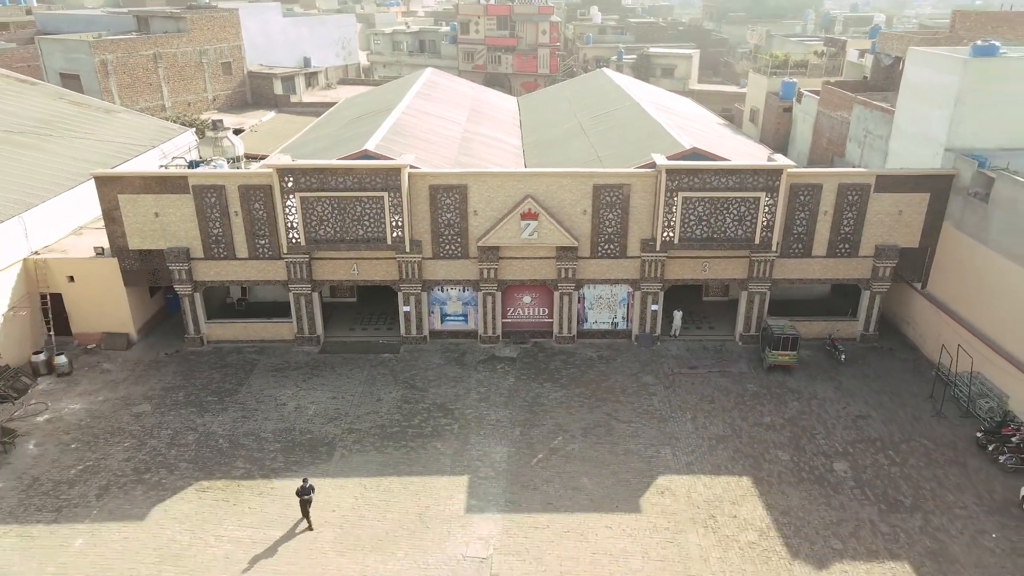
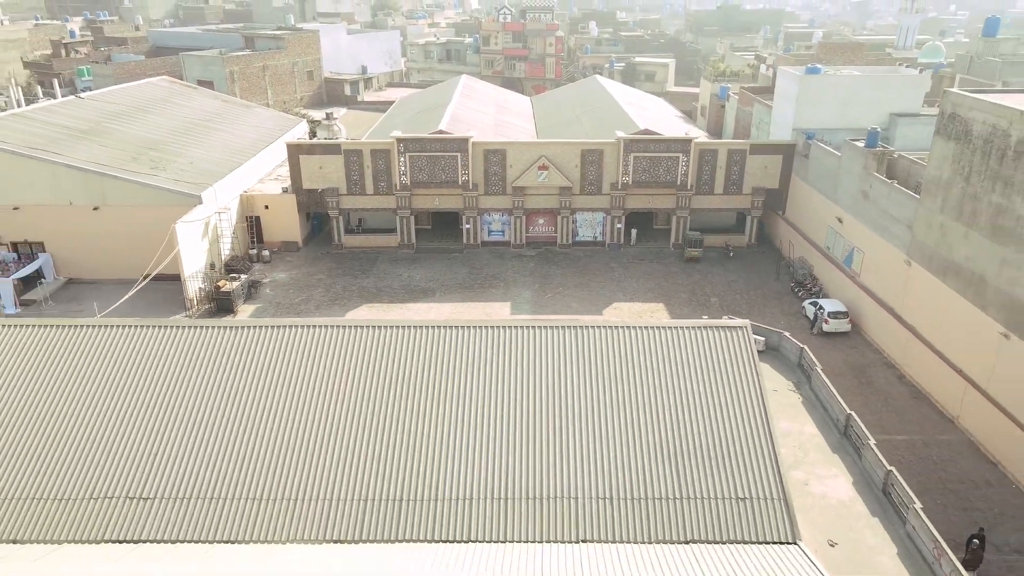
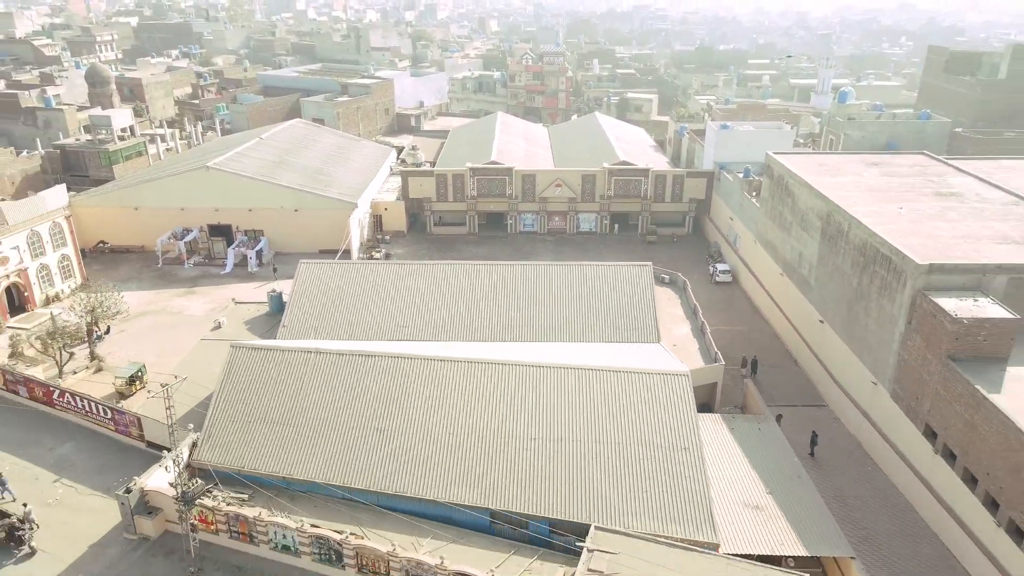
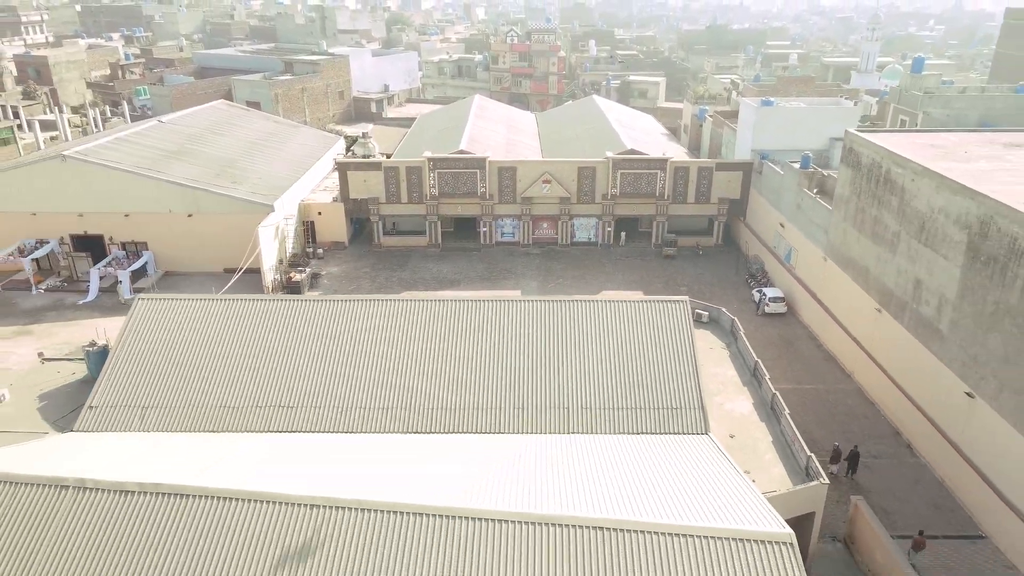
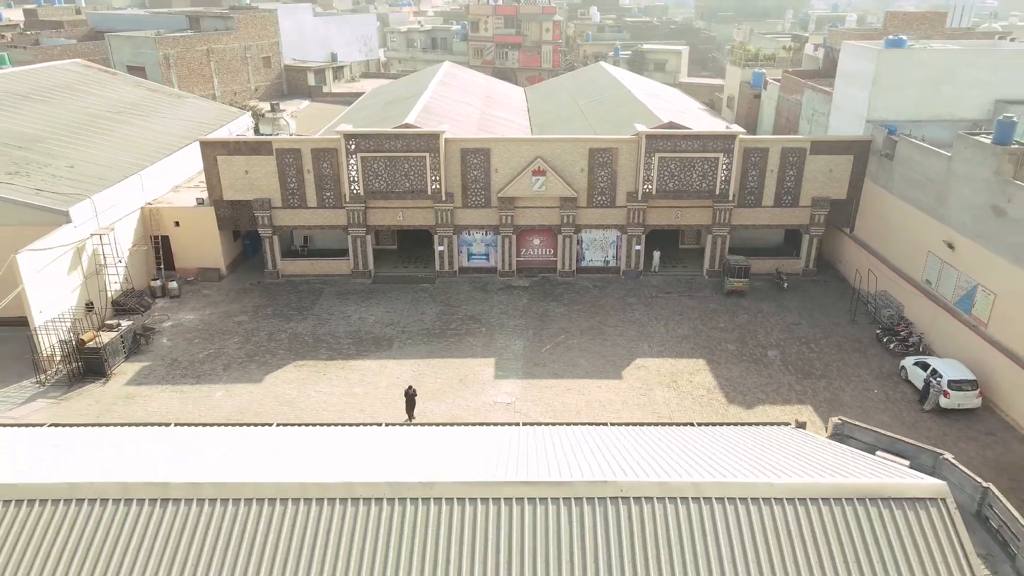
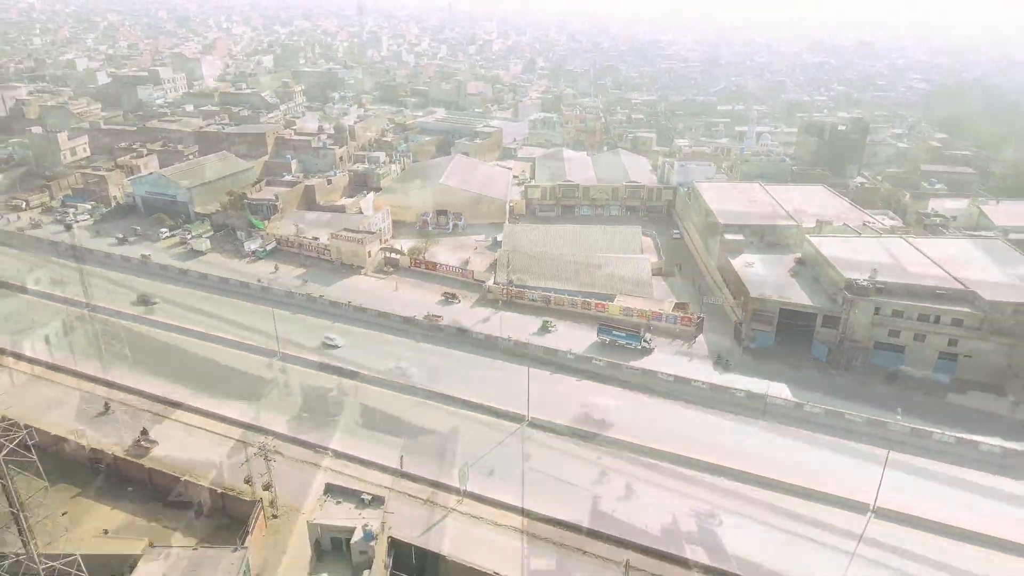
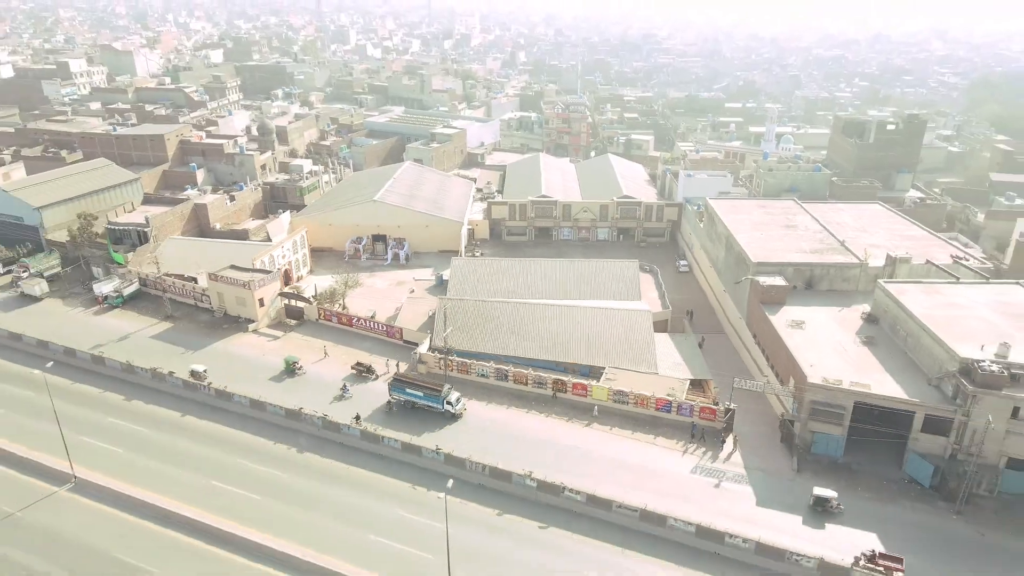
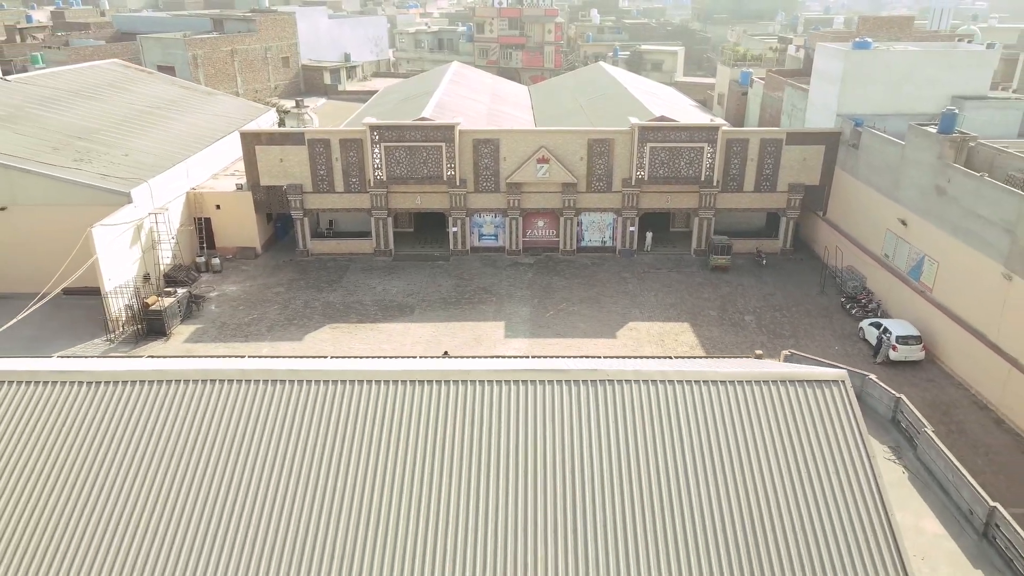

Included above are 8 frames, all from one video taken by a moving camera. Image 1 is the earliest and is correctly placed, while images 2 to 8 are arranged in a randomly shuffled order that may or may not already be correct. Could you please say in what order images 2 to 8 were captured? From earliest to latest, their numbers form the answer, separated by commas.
5, 8, 2, 4, 3, 7, 6
